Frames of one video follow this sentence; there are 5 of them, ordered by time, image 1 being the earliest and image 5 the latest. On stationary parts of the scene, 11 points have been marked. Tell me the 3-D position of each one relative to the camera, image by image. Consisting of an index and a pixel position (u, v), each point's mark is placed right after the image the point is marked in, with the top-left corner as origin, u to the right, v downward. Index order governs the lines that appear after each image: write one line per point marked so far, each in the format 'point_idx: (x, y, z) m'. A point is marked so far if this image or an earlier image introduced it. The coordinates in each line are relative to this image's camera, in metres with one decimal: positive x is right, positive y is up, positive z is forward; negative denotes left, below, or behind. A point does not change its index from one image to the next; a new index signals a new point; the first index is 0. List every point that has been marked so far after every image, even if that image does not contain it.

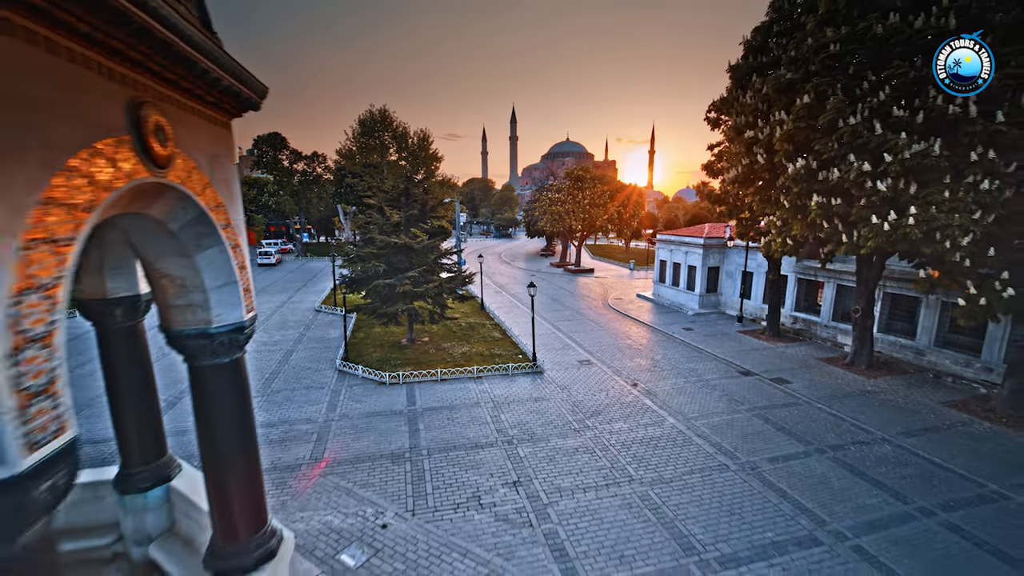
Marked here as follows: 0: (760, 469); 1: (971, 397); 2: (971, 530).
0: (+7.3, -5.3, +10.0) m
1: (+18.9, -4.5, +14.8) m
2: (+11.2, -5.7, +8.4) m
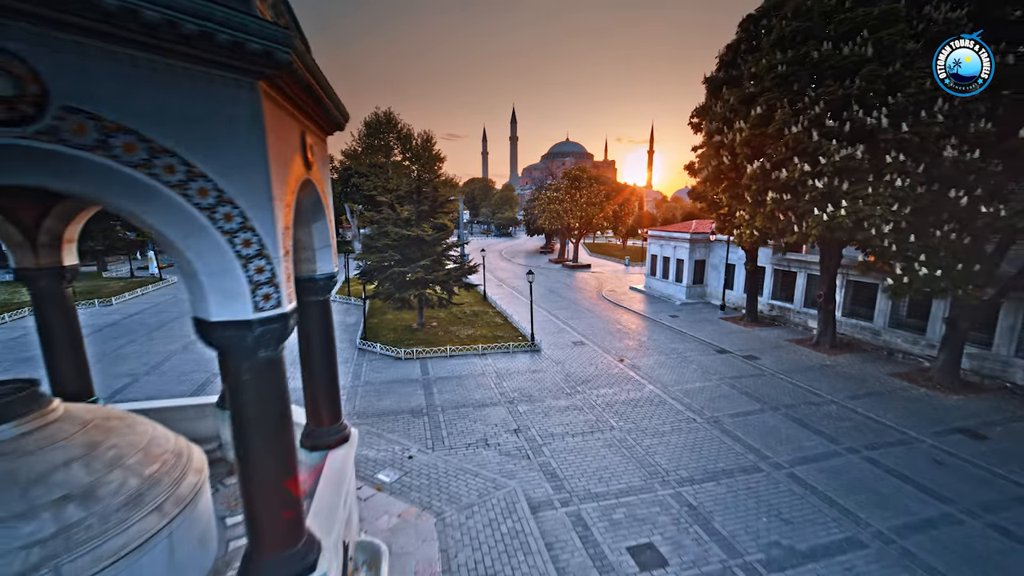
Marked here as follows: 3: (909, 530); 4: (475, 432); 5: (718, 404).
0: (+7.4, -4.7, +12.1) m
1: (+18.9, -3.8, +16.9) m
2: (+11.2, -5.0, +10.5) m
3: (+9.2, -5.7, +7.8) m
4: (-1.5, -4.7, +11.4) m
5: (+7.9, -4.2, +13.6) m
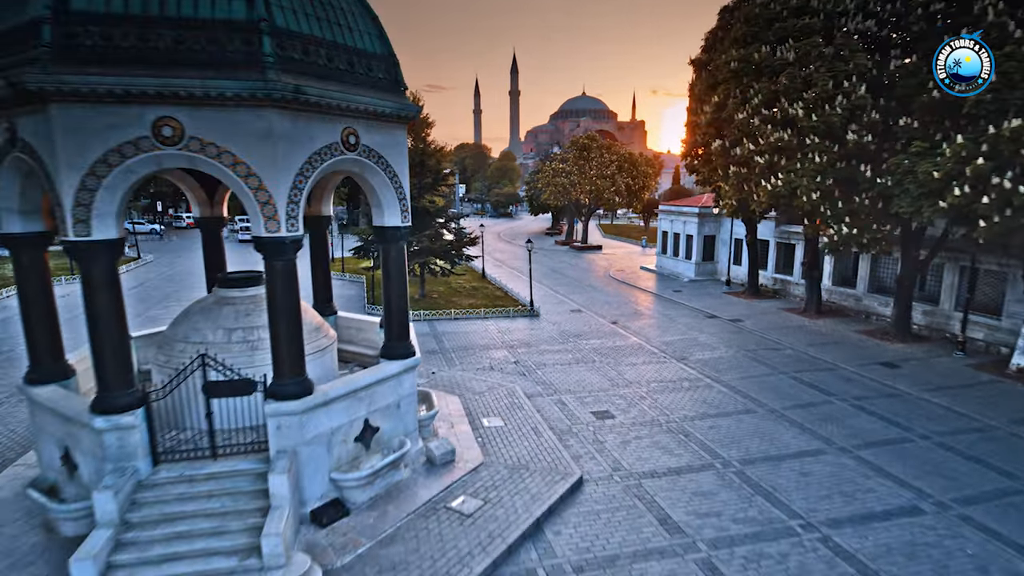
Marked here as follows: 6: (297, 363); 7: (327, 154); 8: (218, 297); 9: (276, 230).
0: (+7.9, -3.1, +16.6) m
1: (+19.7, -2.4, +20.7) m
2: (+11.6, -3.4, +14.7) m
3: (+9.5, -4.0, +12.2) m
4: (-1.1, -3.1, +16.4) m
5: (+8.4, -2.7, +18.1) m
6: (-4.4, -1.5, +7.4) m
7: (-3.7, +2.7, +7.2) m
8: (-6.9, -0.2, +8.3) m
9: (-4.5, +1.1, +6.8) m
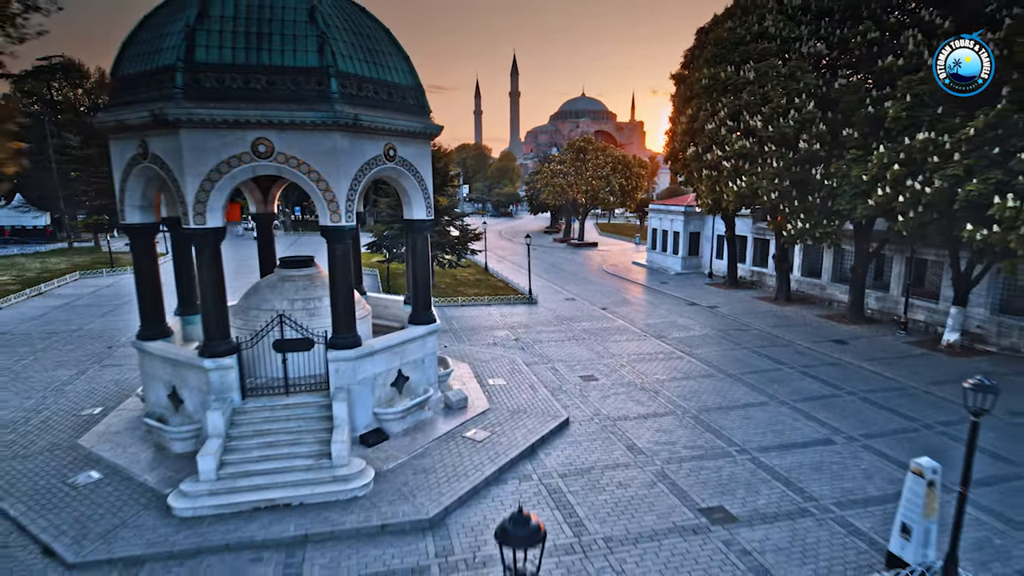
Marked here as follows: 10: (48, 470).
0: (+7.9, -2.5, +18.9) m
1: (+19.7, -1.8, +23.0) m
2: (+11.6, -2.8, +17.0) m
3: (+9.5, -3.4, +14.5) m
4: (-1.0, -2.5, +18.7) m
5: (+8.5, -2.1, +20.4) m
6: (-4.3, -0.9, +9.7) m
7: (-3.7, +3.3, +9.6) m
8: (-6.9, +0.4, +10.6) m
9: (-4.4, +1.7, +9.2) m
10: (-11.8, -4.6, +9.2) m
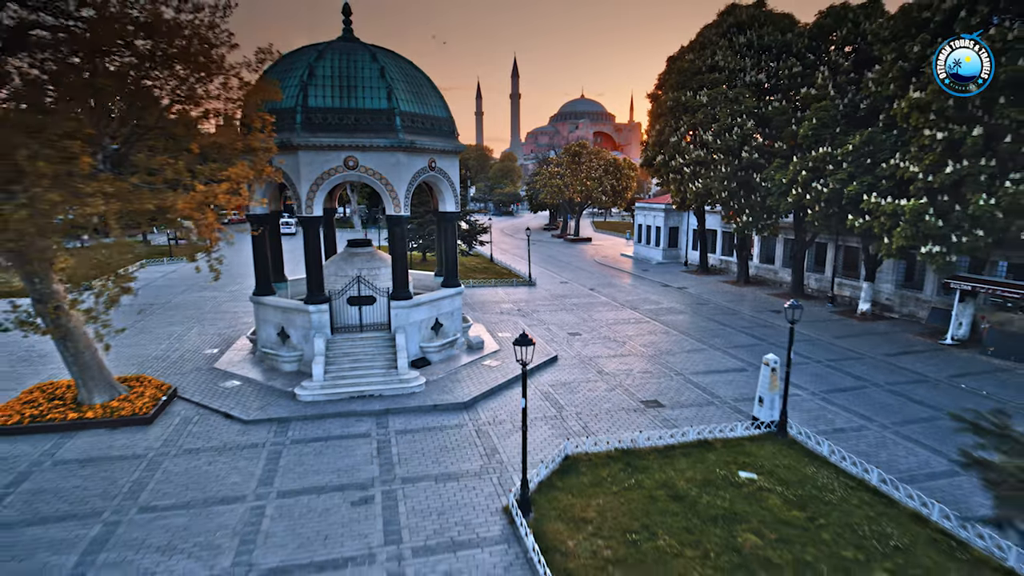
0: (+8.1, -1.4, +23.2) m
1: (+19.9, -0.7, +27.3) m
2: (+11.8, -1.7, +21.3) m
3: (+9.7, -2.3, +18.8) m
4: (-0.8, -1.3, +23.0) m
5: (+8.7, -1.0, +24.7) m
6: (-4.2, +0.2, +14.0) m
7: (-3.5, +4.5, +13.9) m
8: (-6.7, +1.5, +14.9) m
9: (-4.3, +2.8, +13.5) m
10: (-11.7, -3.5, +13.5) m
